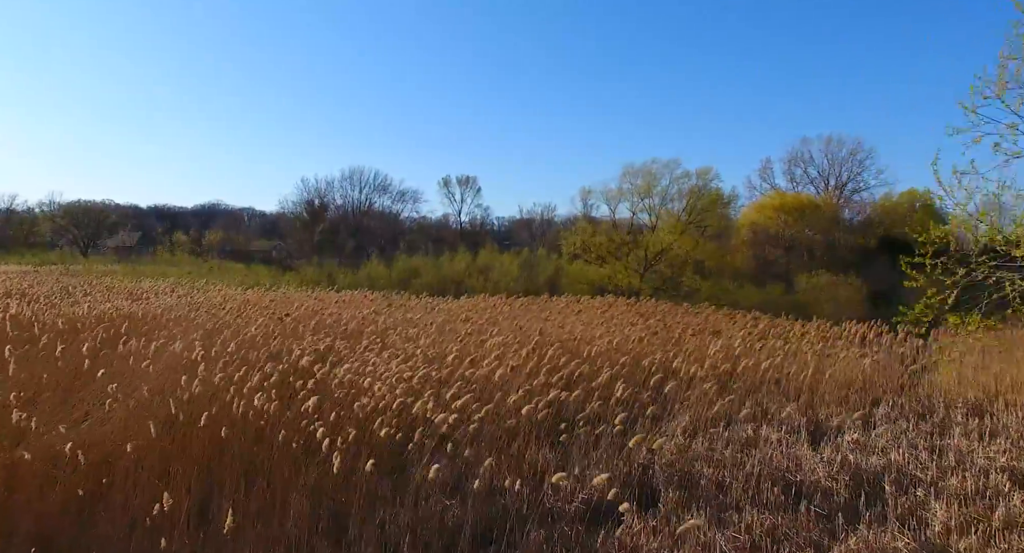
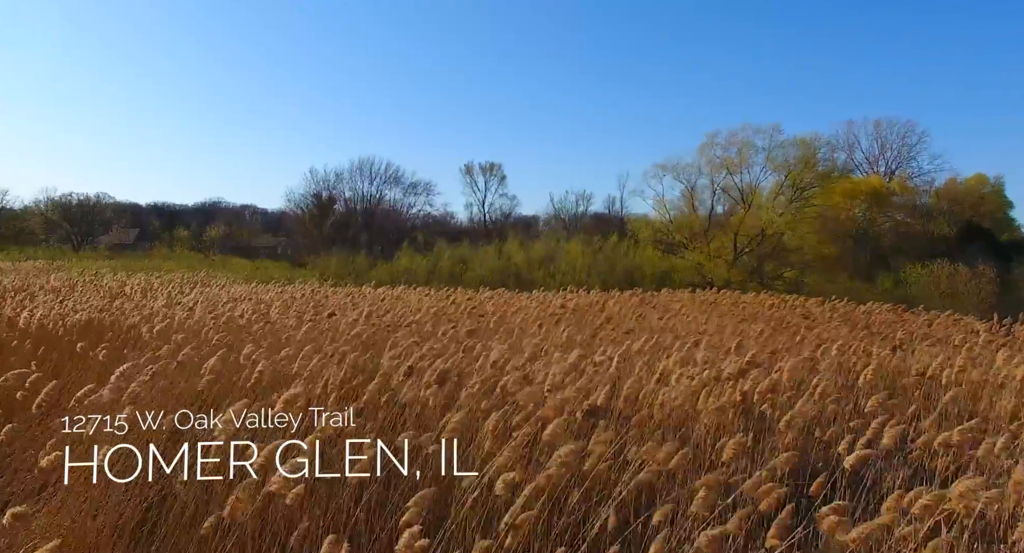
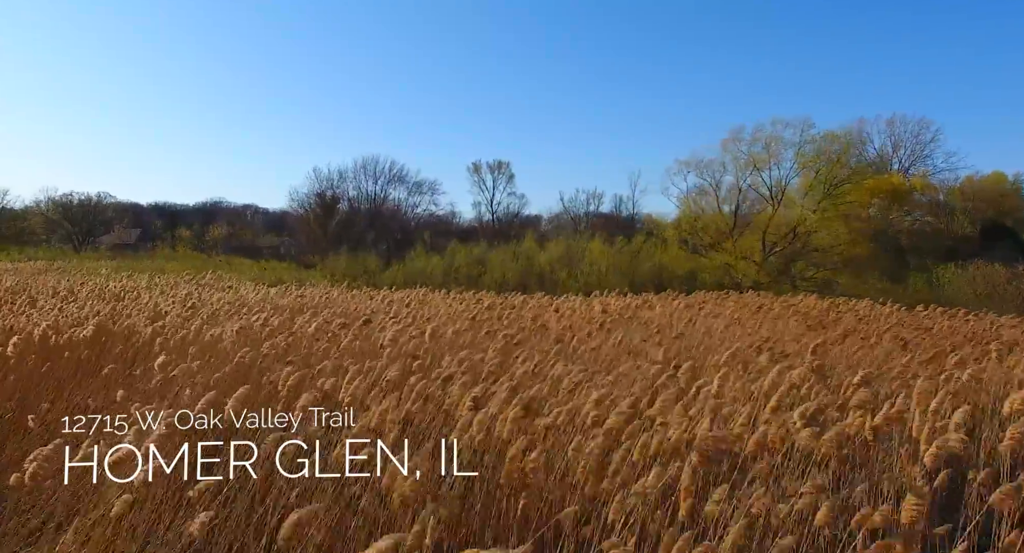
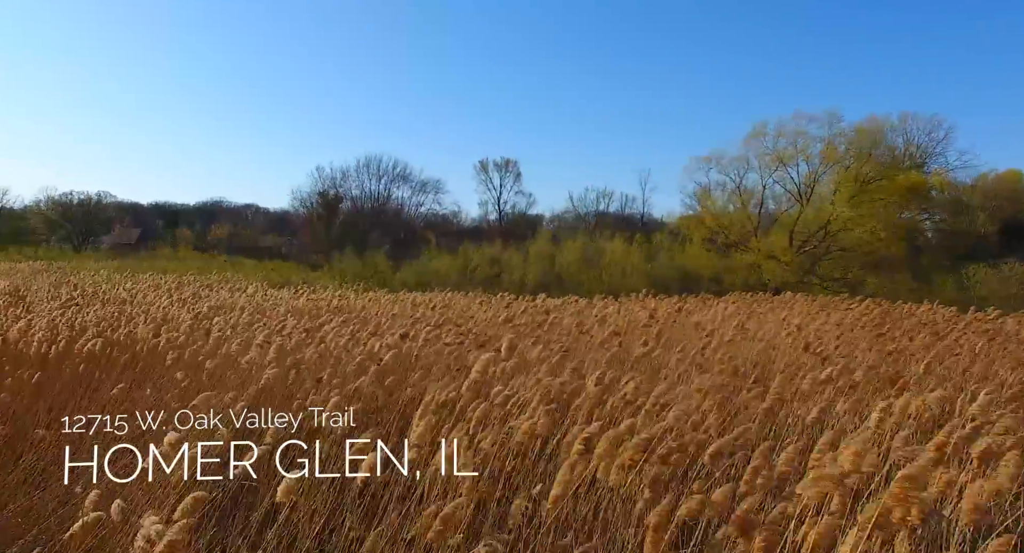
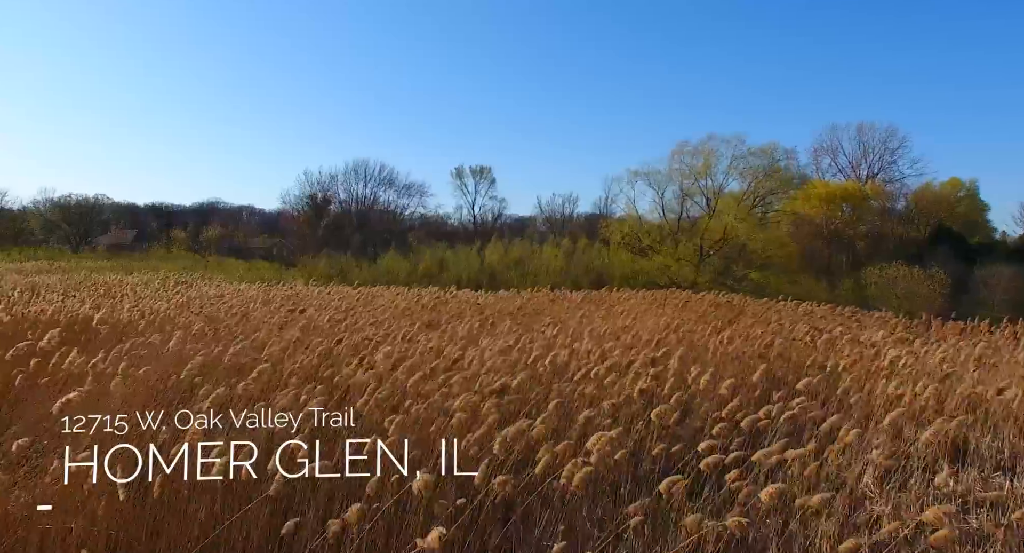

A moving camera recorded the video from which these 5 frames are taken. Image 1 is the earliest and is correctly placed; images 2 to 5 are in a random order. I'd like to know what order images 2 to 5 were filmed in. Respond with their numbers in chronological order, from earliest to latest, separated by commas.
5, 2, 3, 4
